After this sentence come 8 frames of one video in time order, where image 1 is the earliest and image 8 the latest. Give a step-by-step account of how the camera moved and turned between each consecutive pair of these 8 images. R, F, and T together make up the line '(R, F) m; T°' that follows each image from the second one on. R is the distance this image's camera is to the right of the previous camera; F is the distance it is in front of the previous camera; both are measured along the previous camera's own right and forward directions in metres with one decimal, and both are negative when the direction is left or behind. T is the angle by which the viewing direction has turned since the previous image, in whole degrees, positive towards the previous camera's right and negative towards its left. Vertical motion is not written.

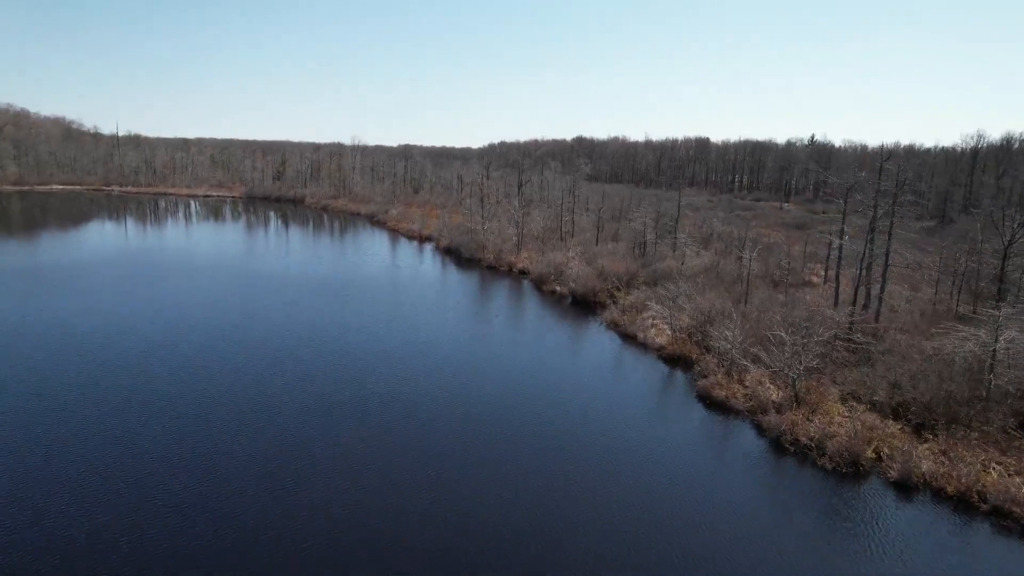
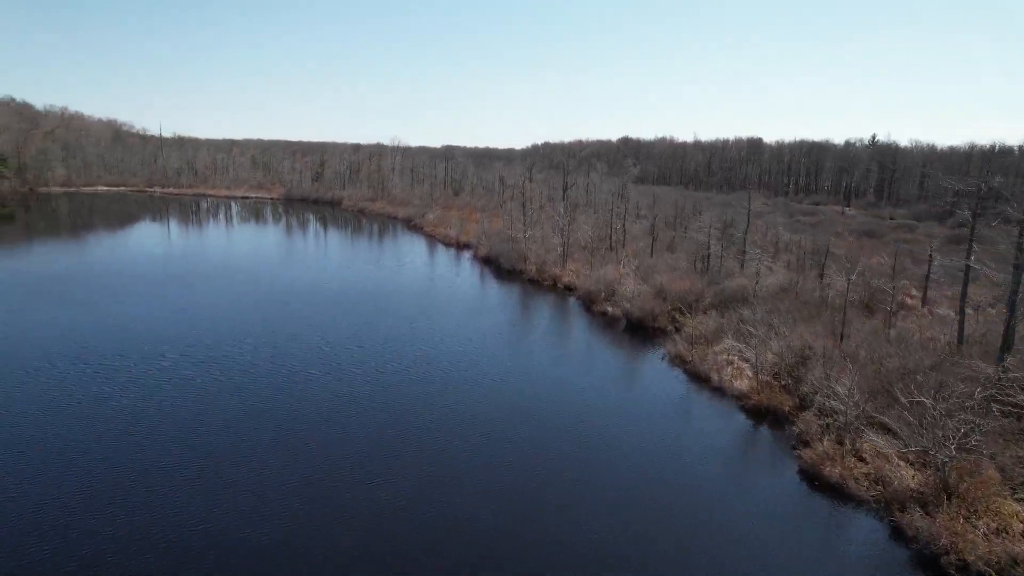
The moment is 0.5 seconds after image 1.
(-0.1, +3.1) m; -4°
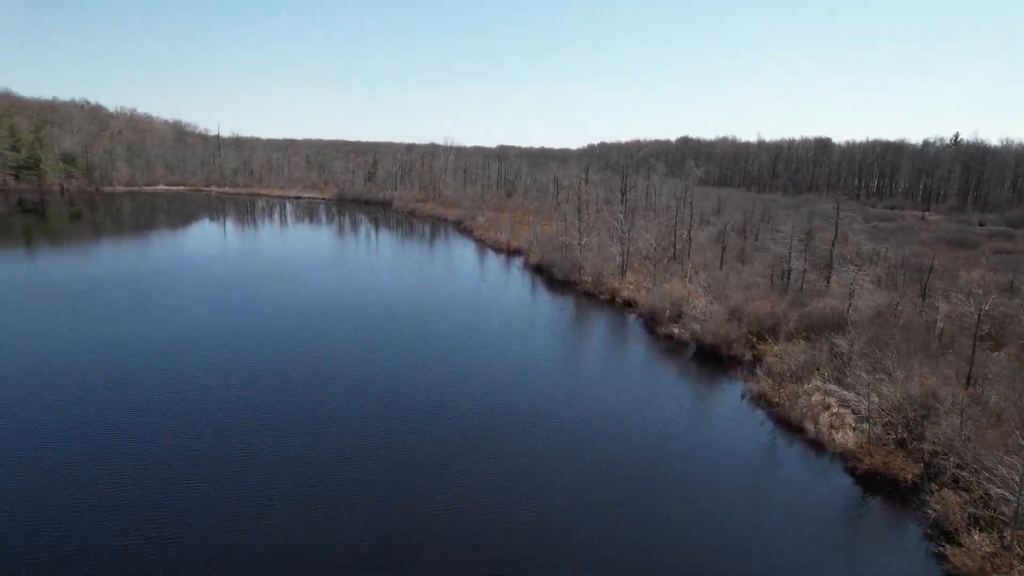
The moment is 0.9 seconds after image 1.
(-0.1, +2.2) m; -5°
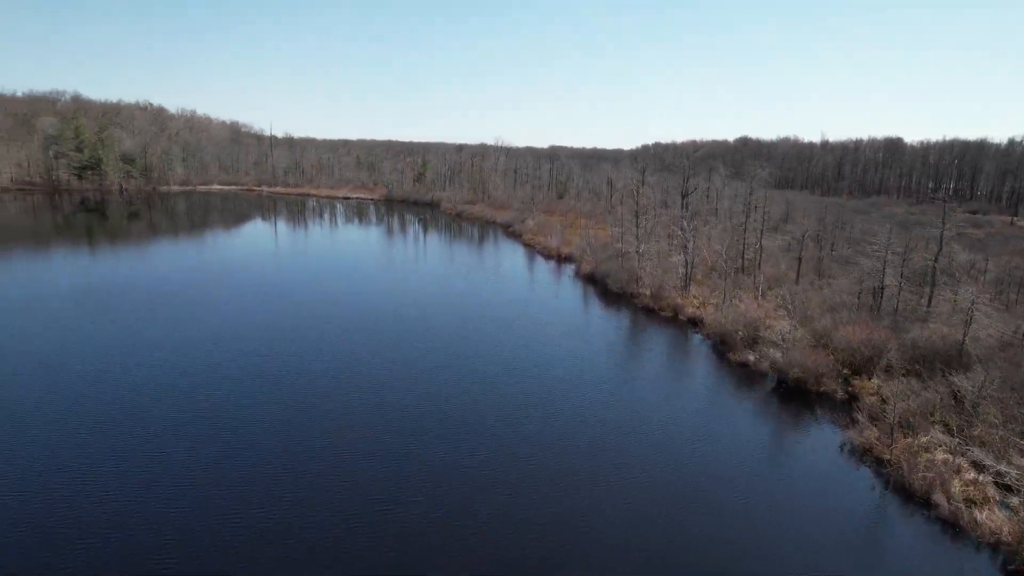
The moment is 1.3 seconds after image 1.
(-0.1, +2.1) m; -5°
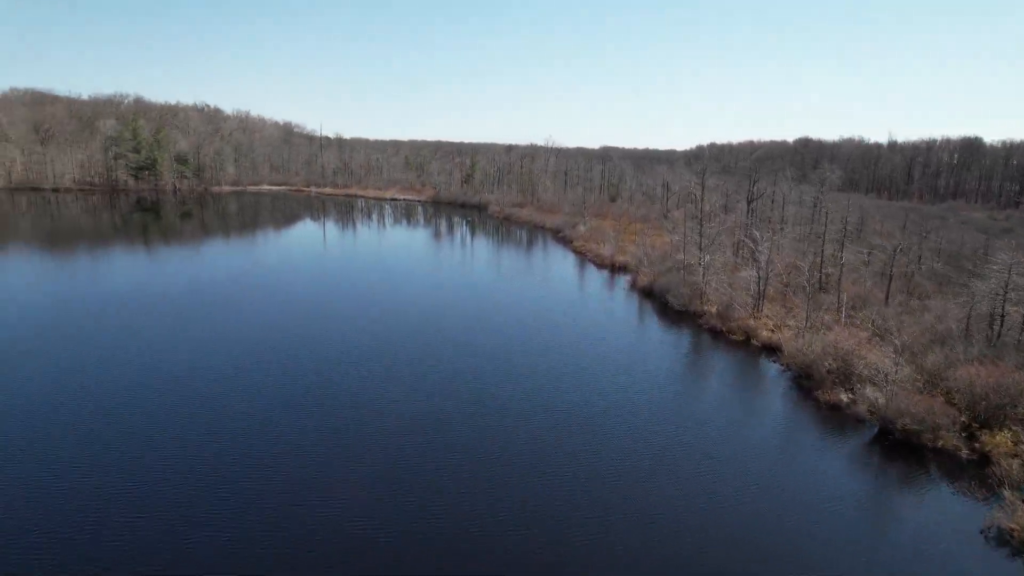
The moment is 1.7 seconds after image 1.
(-0.1, +2.1) m; -5°
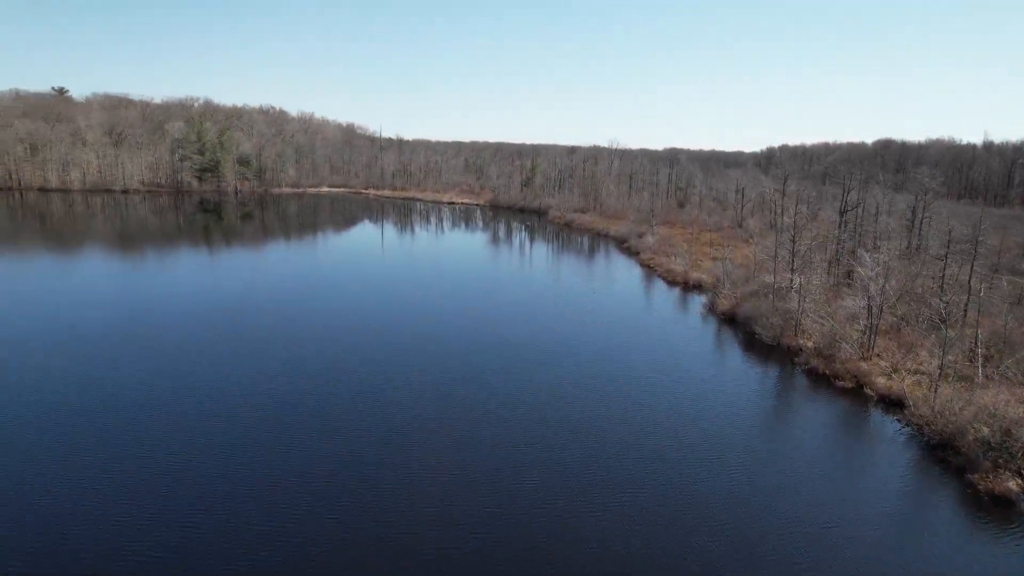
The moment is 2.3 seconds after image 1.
(-0.1, +2.7) m; -6°
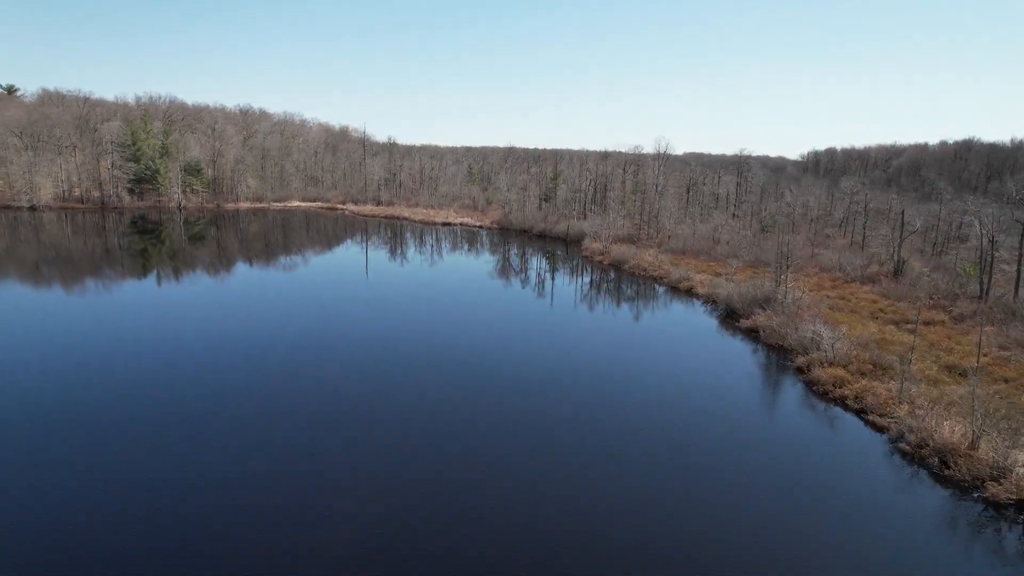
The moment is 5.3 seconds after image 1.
(-0.3, +11.2) m; -1°
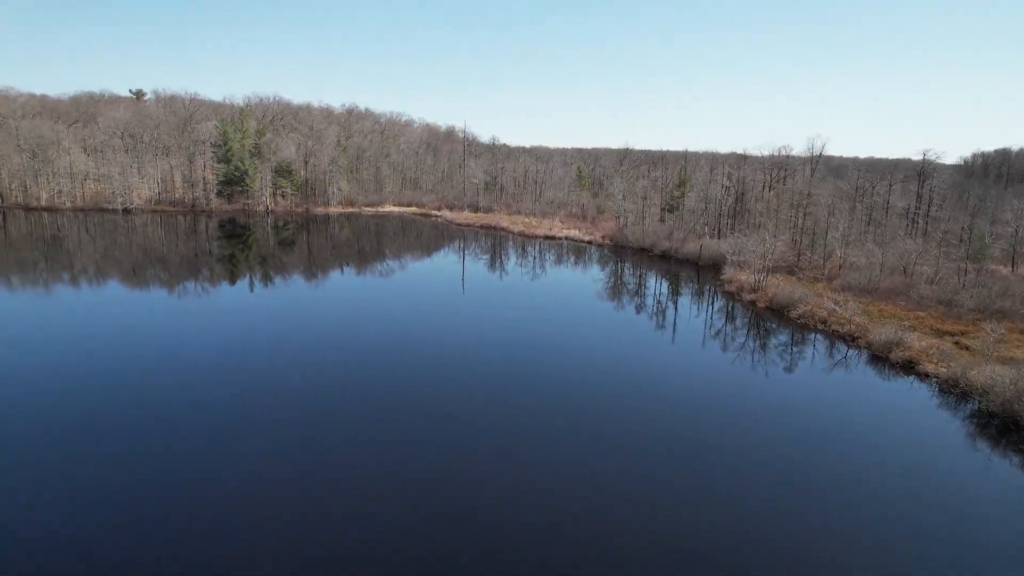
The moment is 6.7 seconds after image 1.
(-0.4, +4.9) m; -11°
